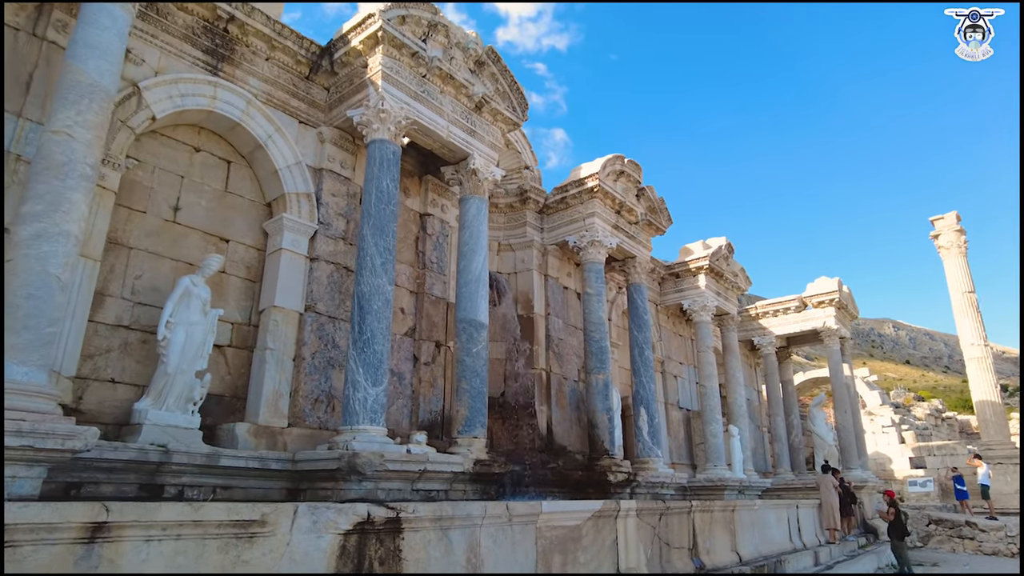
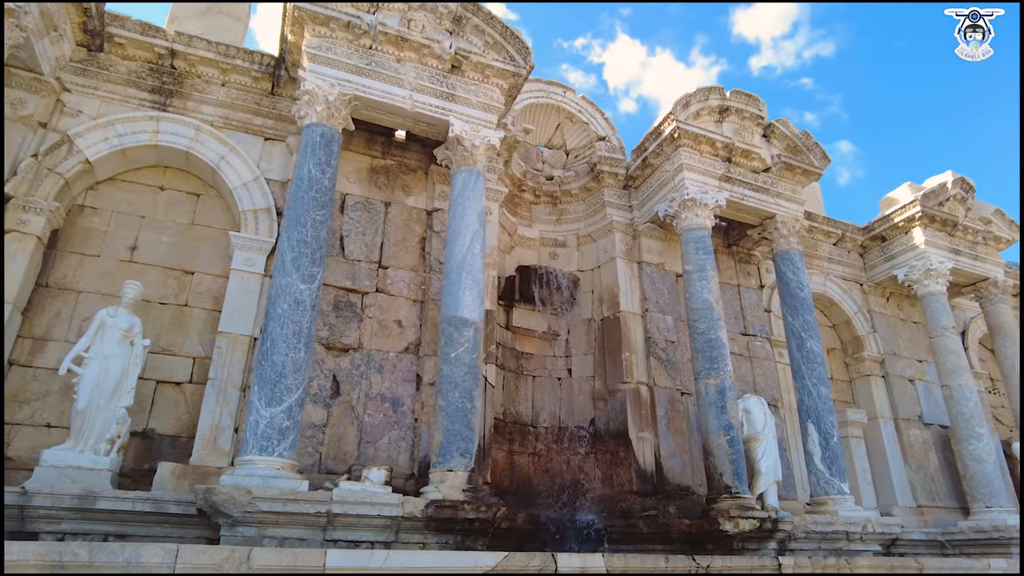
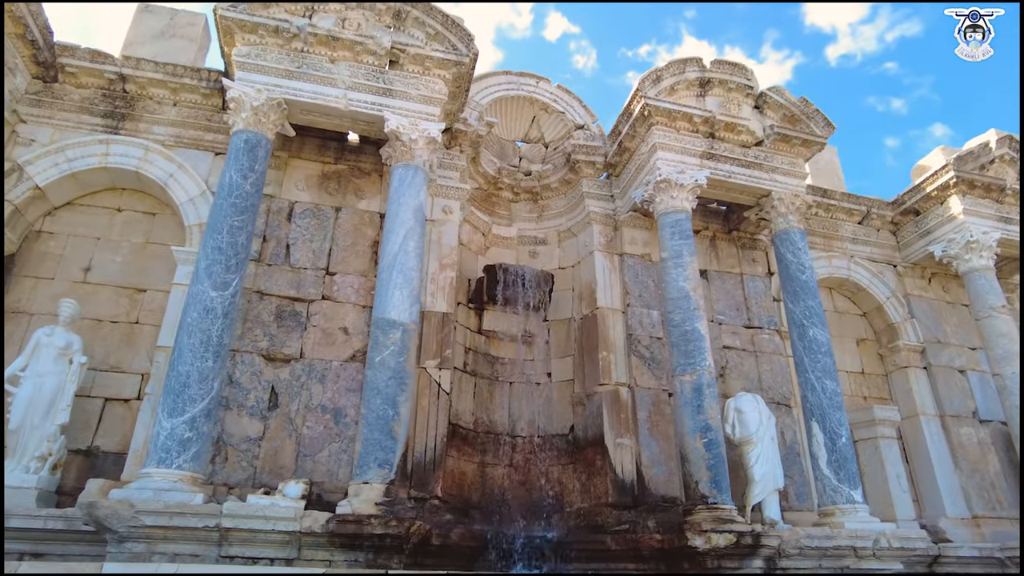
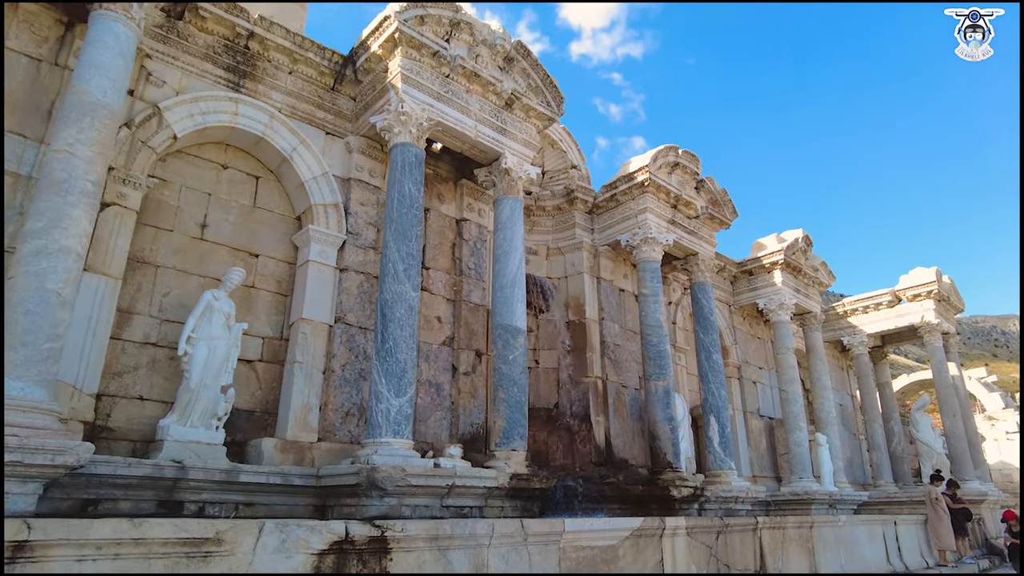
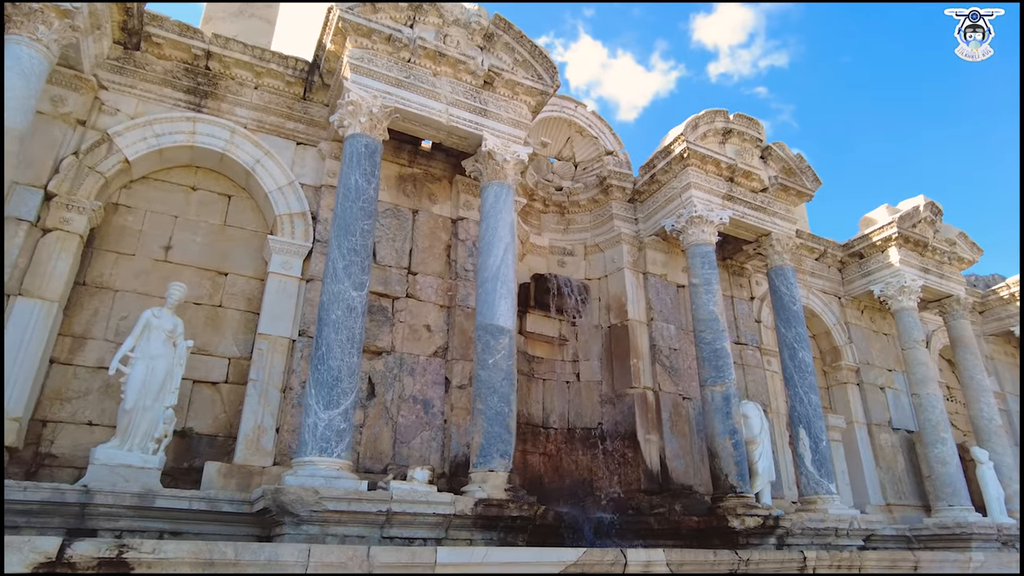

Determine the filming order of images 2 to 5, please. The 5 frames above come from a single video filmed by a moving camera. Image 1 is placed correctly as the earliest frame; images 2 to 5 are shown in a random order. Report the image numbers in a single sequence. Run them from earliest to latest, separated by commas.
4, 5, 2, 3
